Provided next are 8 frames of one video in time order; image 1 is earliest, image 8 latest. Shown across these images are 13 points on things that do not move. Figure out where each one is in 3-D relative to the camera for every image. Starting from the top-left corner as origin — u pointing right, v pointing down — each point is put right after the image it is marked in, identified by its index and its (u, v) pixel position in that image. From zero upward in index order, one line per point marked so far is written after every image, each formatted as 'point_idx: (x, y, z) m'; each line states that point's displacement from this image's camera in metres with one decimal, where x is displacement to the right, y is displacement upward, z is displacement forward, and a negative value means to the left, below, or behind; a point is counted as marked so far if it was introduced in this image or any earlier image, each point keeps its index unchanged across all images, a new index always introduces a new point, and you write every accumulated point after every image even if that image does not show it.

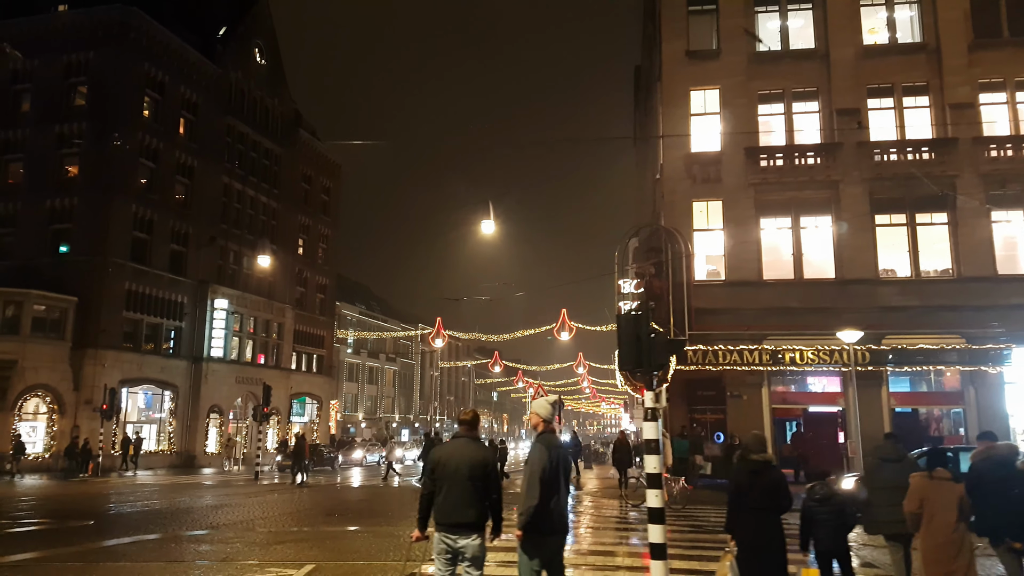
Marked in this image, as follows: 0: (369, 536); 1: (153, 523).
0: (-2.4, -3.9, +12.9) m
1: (-6.5, -4.2, +14.6) m
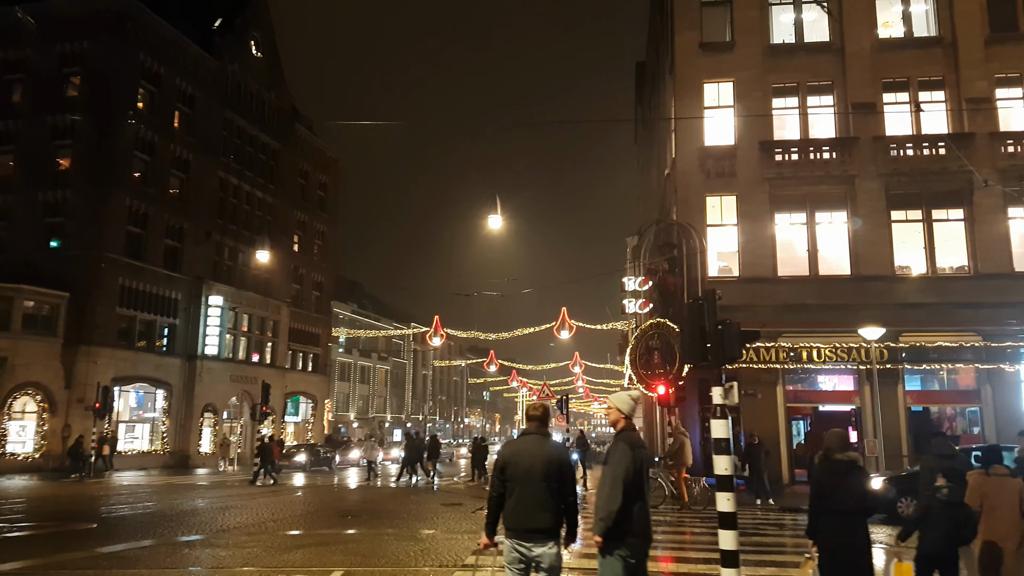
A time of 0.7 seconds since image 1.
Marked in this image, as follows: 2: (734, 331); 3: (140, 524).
0: (-1.9, -3.8, +12.3) m
1: (-6.1, -4.1, +13.9) m
2: (+2.0, -0.4, +7.1) m
3: (-6.5, -4.1, +14.3) m
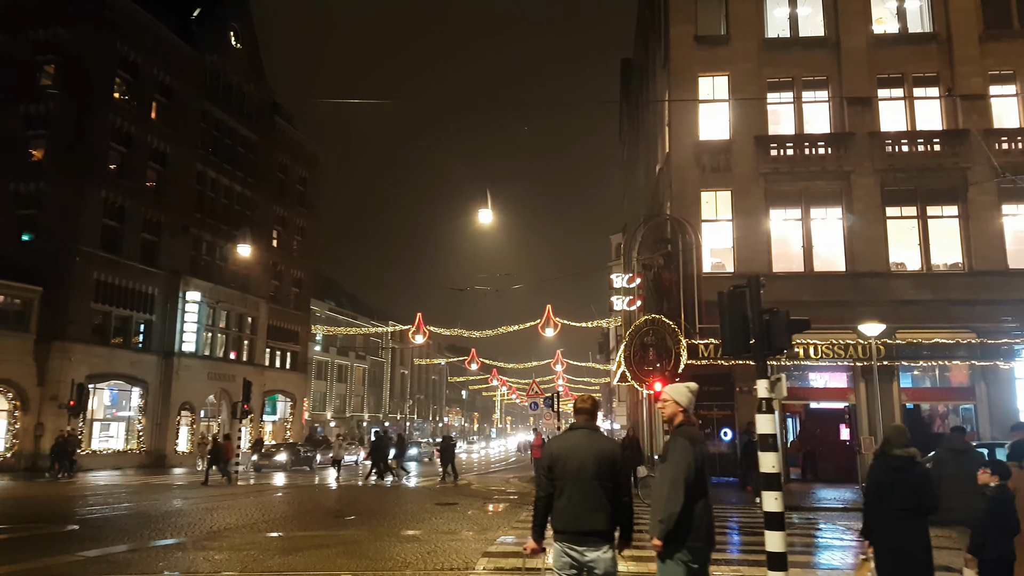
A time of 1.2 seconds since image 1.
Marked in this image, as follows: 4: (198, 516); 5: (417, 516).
0: (-1.8, -3.7, +11.8) m
1: (-6.0, -3.9, +13.3) m
2: (+2.2, -0.3, +6.6) m
3: (-6.4, -4.0, +13.6) m
4: (-6.0, -4.4, +15.9) m
5: (-1.9, -4.5, +16.0) m
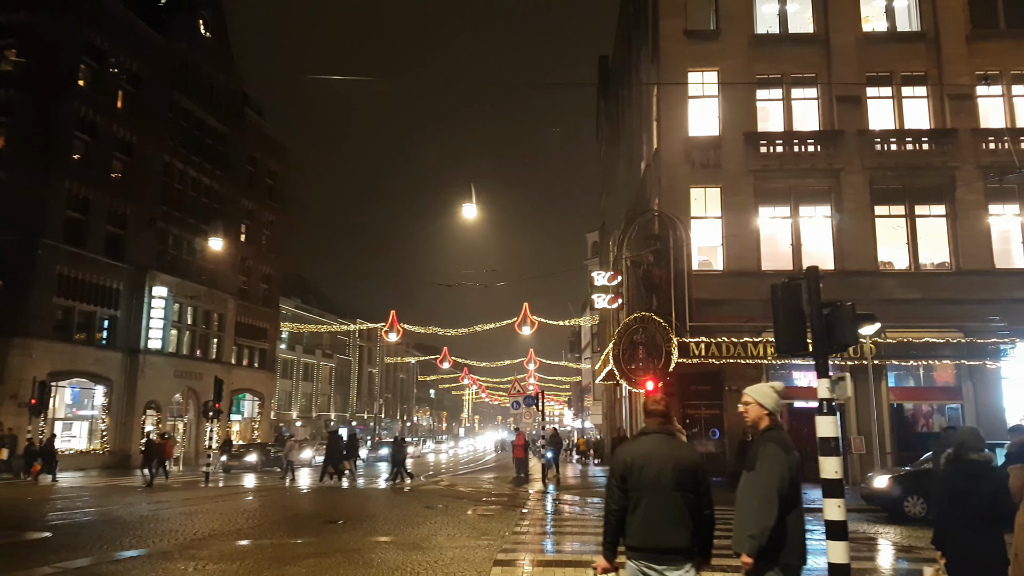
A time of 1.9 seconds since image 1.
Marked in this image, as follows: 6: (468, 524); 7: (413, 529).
0: (-1.8, -3.6, +11.2) m
1: (-6.0, -3.8, +12.5) m
2: (+2.5, -0.2, +6.2) m
3: (-6.4, -3.8, +12.8) m
4: (-6.1, -4.3, +15.0) m
5: (-2.0, -4.3, +15.3) m
6: (-0.8, -4.2, +14.4) m
7: (-1.6, -4.0, +13.5) m
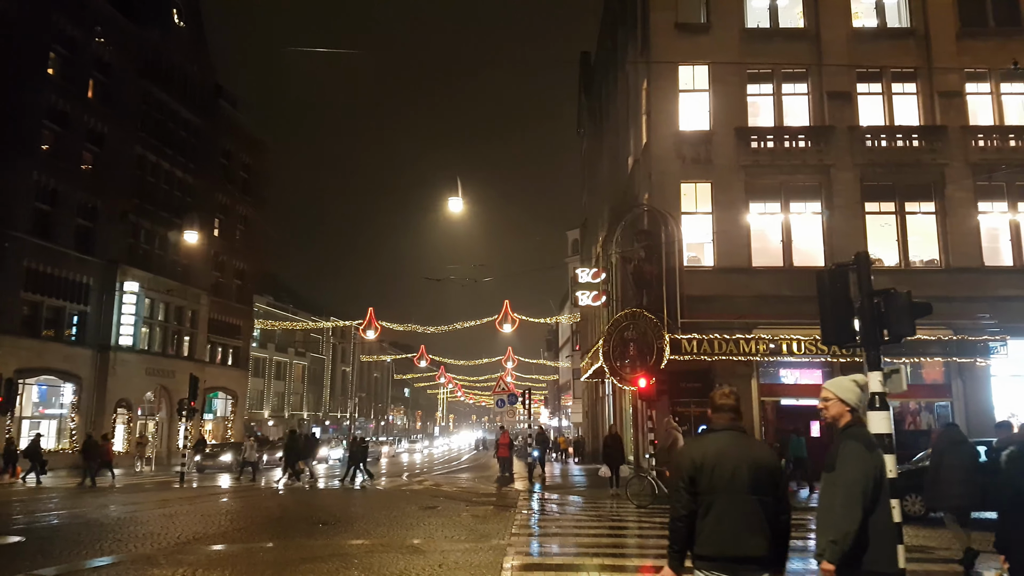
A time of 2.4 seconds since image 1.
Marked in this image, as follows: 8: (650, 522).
0: (-1.7, -3.4, +10.6) m
1: (-6.0, -3.6, +11.8) m
2: (+2.8, -0.1, +5.8) m
3: (-6.5, -3.7, +12.1) m
4: (-6.2, -4.1, +14.3) m
5: (-2.1, -4.2, +14.8) m
6: (-0.8, -4.1, +13.9) m
7: (-1.7, -3.9, +13.0) m
8: (+2.7, -4.7, +16.3) m
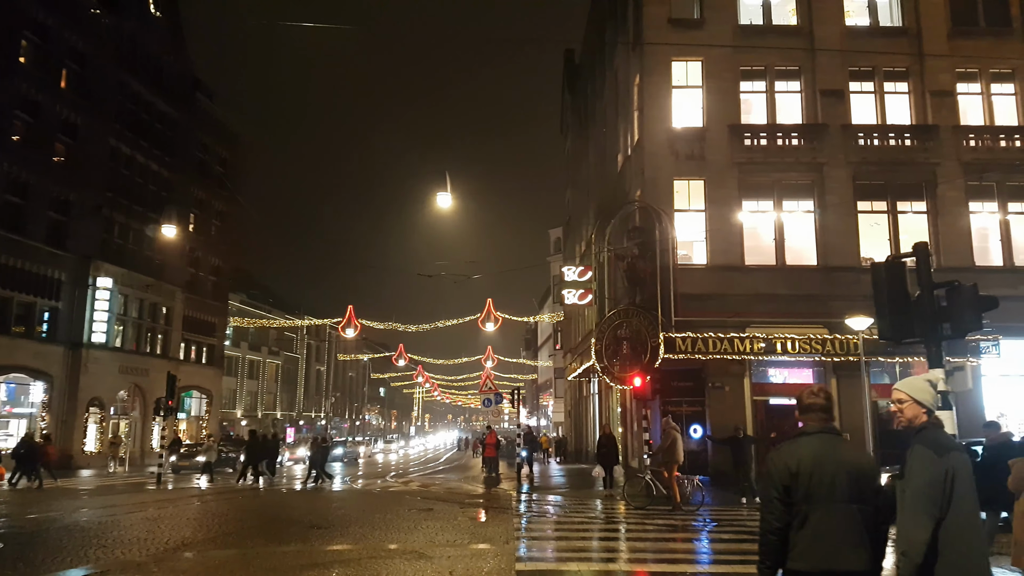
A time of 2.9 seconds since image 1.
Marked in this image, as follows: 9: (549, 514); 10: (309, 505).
0: (-1.6, -3.4, +10.1) m
1: (-5.9, -3.5, +11.2) m
2: (+3.0, 0.0, +5.4) m
3: (-6.4, -3.6, +11.5) m
4: (-6.2, -4.0, +13.7) m
5: (-2.1, -4.1, +14.3) m
6: (-0.9, -4.0, +13.4) m
7: (-1.6, -3.8, +12.5) m
8: (+2.6, -4.7, +16.0) m
9: (+0.8, -4.8, +17.1) m
10: (-4.9, -5.3, +19.8) m
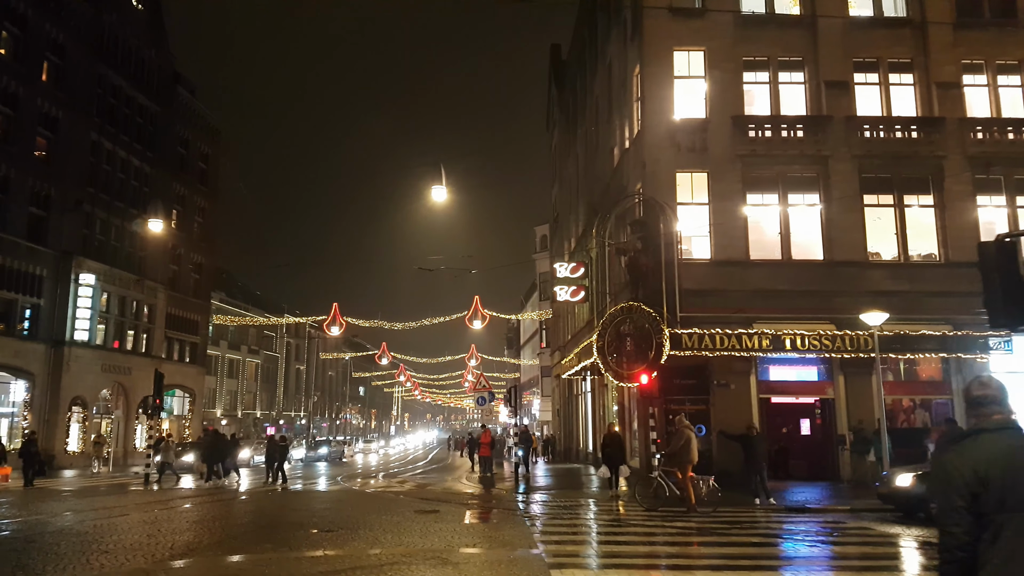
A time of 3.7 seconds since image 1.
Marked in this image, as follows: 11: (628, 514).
0: (-1.3, -3.2, +9.5) m
1: (-5.6, -3.4, +10.5) m
2: (+3.5, +0.1, +4.9) m
3: (-6.1, -3.4, +10.8) m
4: (-6.0, -3.9, +13.0) m
5: (-1.9, -4.0, +13.7) m
6: (-0.6, -3.8, +12.9) m
7: (-1.4, -3.7, +11.9) m
8: (+2.8, -4.5, +15.5) m
9: (+0.9, -4.7, +16.6) m
10: (-4.8, -5.1, +19.1) m
11: (+2.4, -4.6, +16.7) m
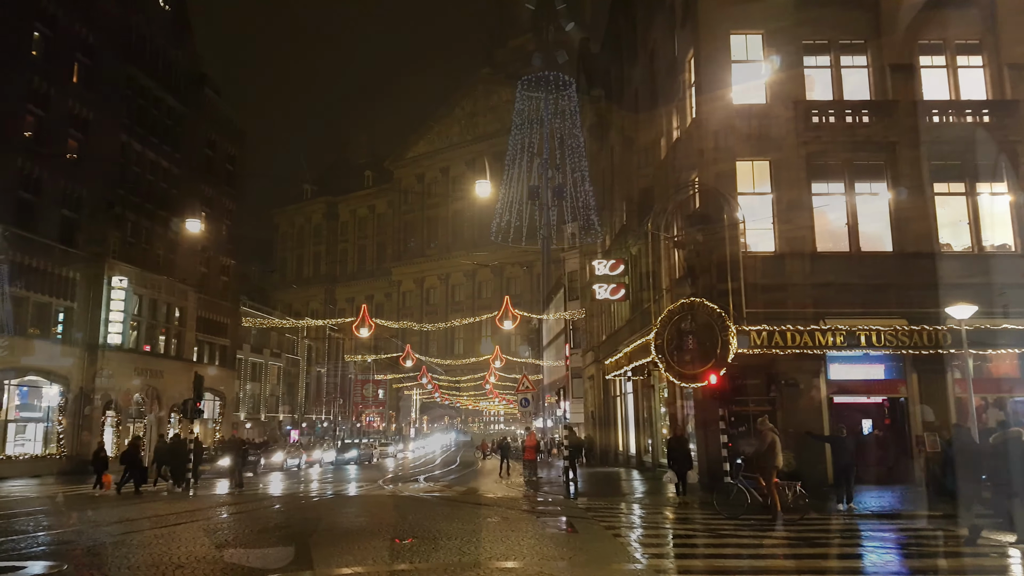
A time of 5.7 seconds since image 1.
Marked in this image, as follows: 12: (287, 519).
0: (-0.1, -3.1, +8.7) m
1: (-4.5, -3.3, +9.7) m
2: (+4.5, +0.2, +3.9) m
3: (-4.9, -3.4, +10.0) m
4: (-4.7, -3.8, +12.2) m
5: (-0.6, -3.9, +12.8) m
6: (+0.6, -3.7, +12.0) m
7: (-0.1, -3.6, +11.1) m
8: (+4.1, -4.4, +14.5) m
9: (+2.3, -4.5, +15.6) m
10: (-3.4, -5.1, +18.3) m
11: (+3.7, -4.5, +15.7) m
12: (-4.7, -4.8, +16.6) m
